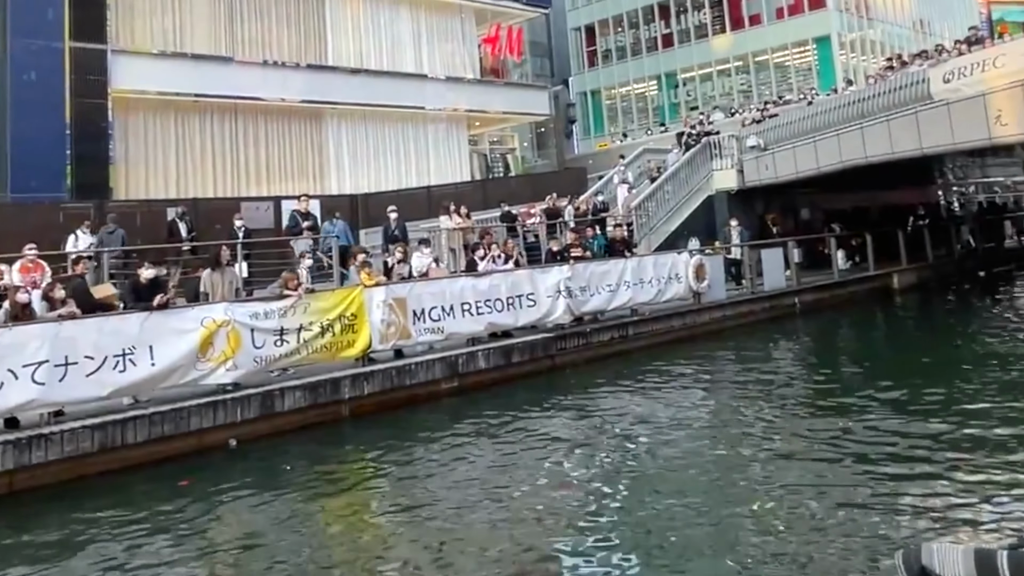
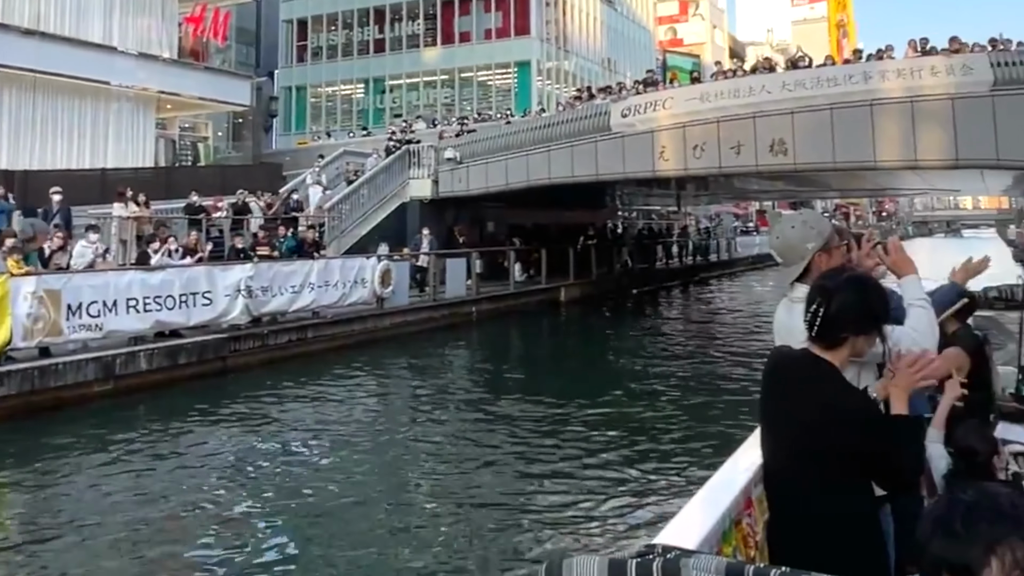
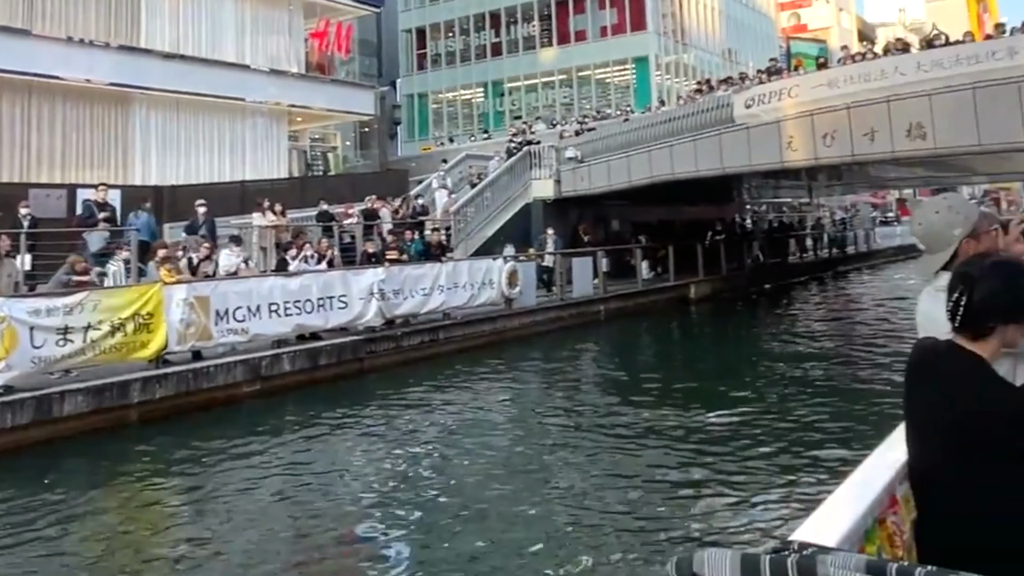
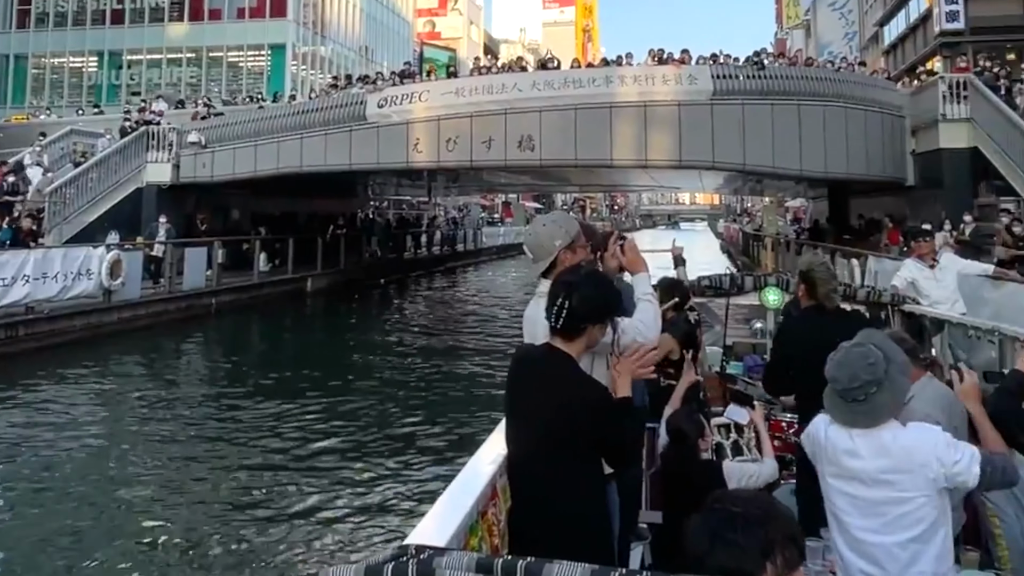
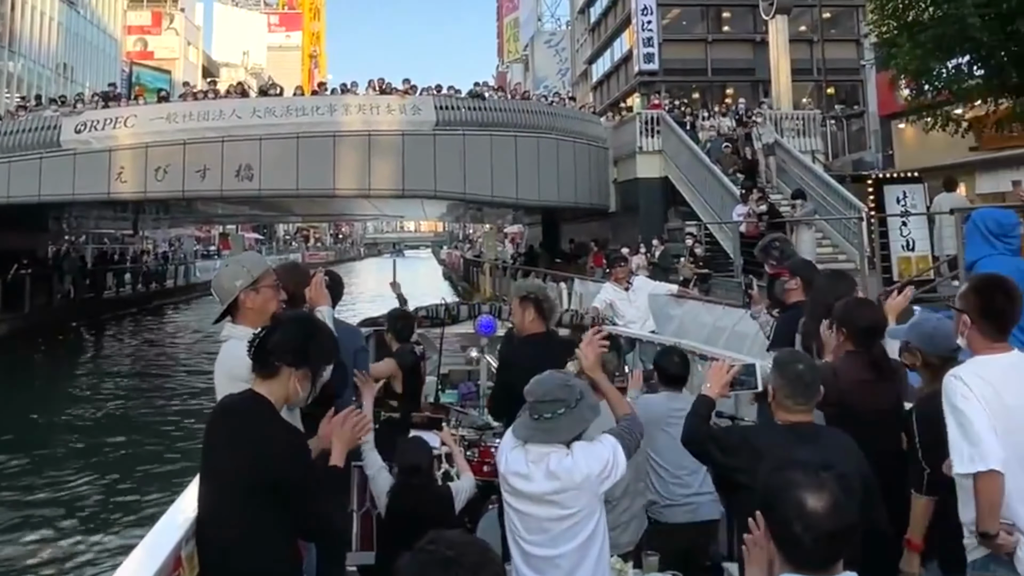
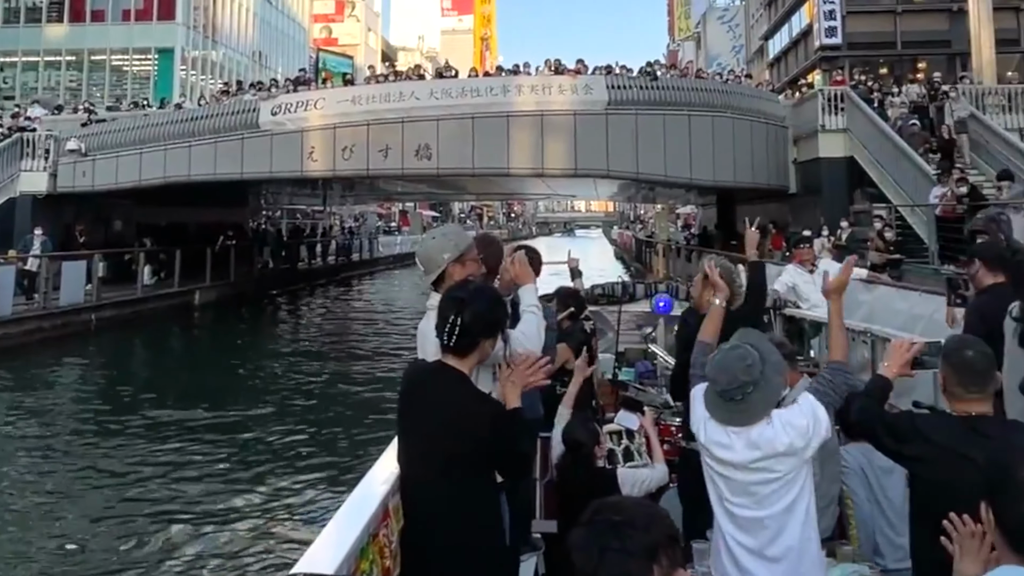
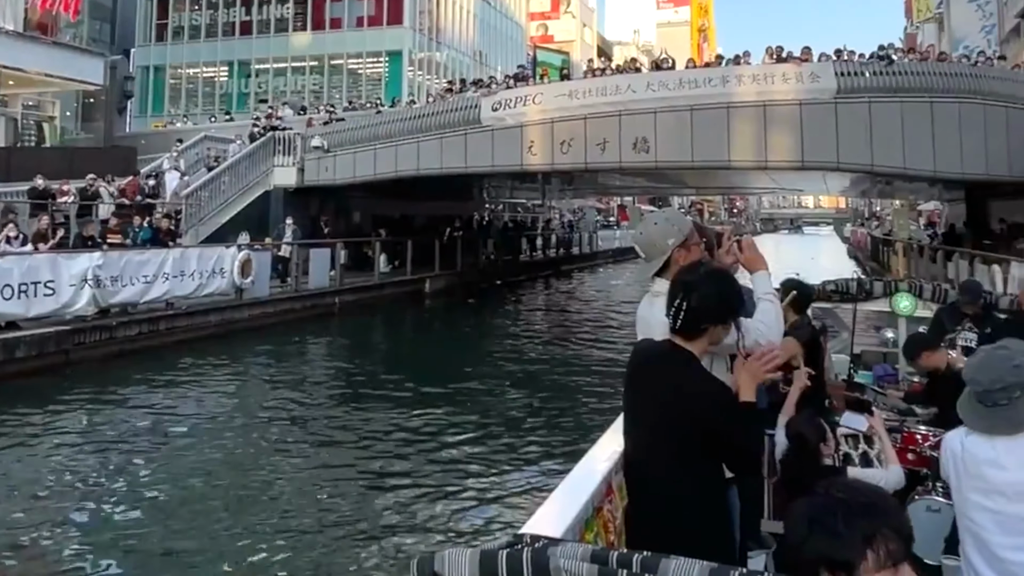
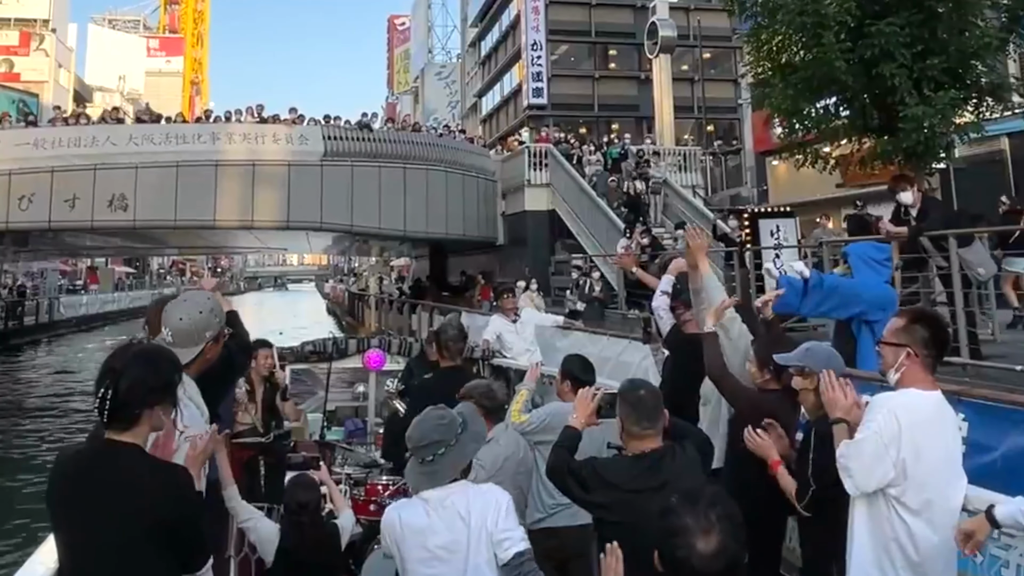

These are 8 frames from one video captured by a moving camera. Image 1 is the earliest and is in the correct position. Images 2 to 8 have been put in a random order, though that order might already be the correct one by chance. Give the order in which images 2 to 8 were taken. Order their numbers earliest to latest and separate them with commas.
3, 2, 7, 4, 6, 5, 8
